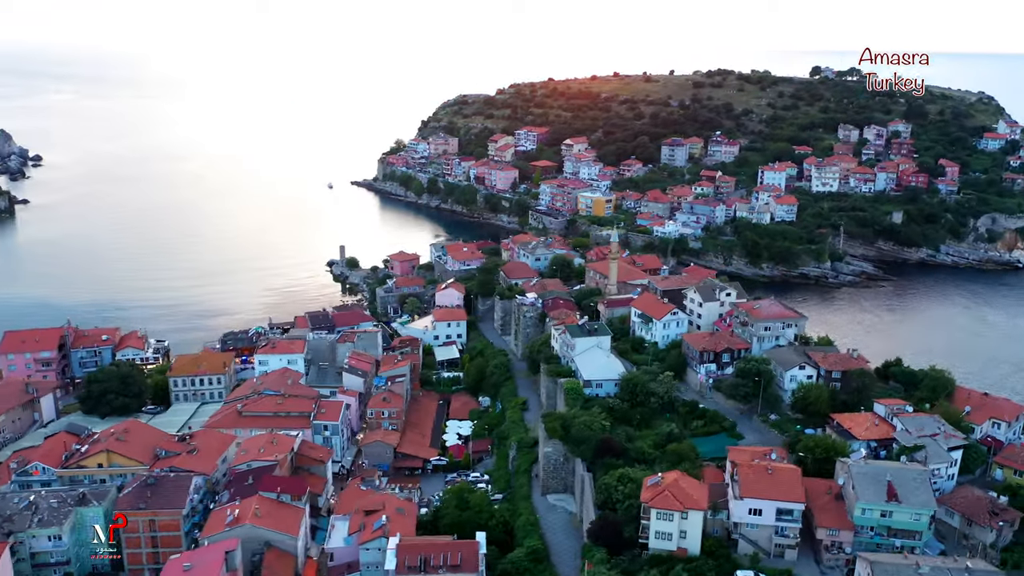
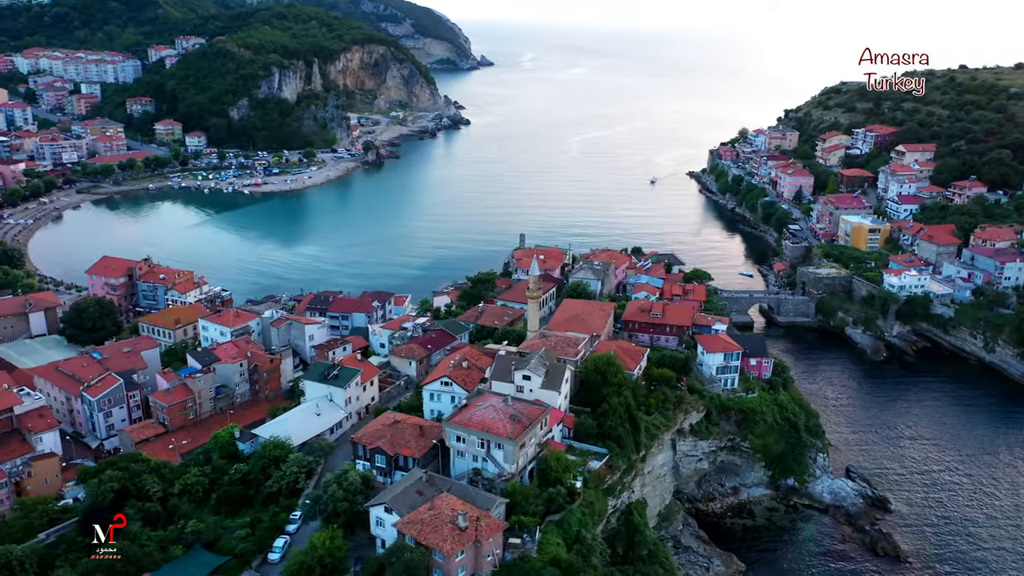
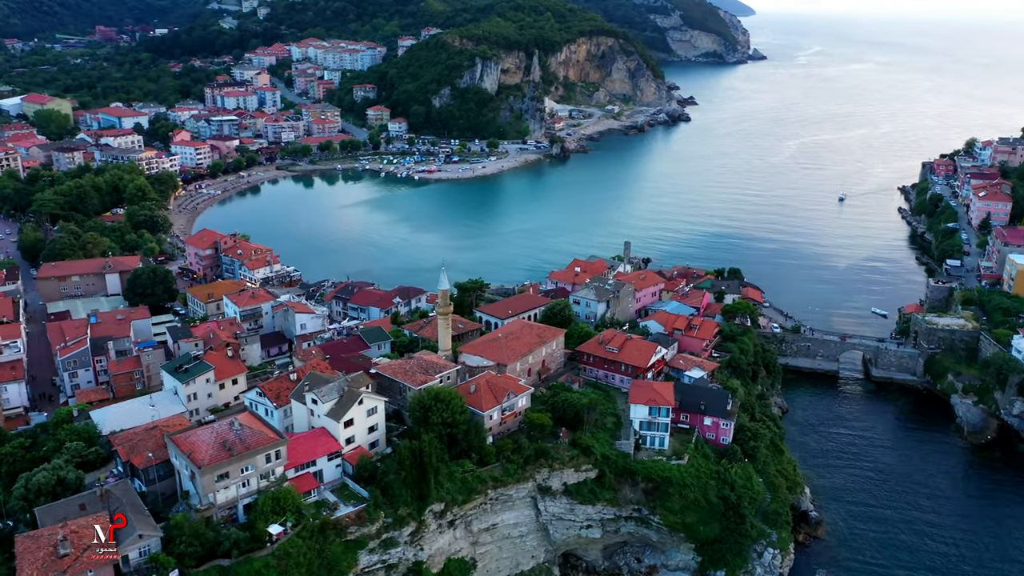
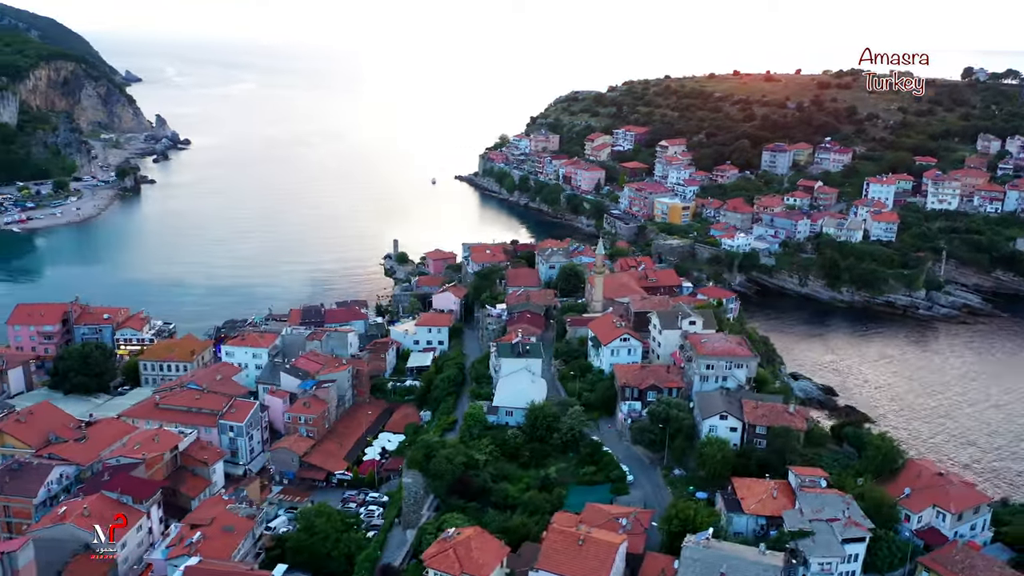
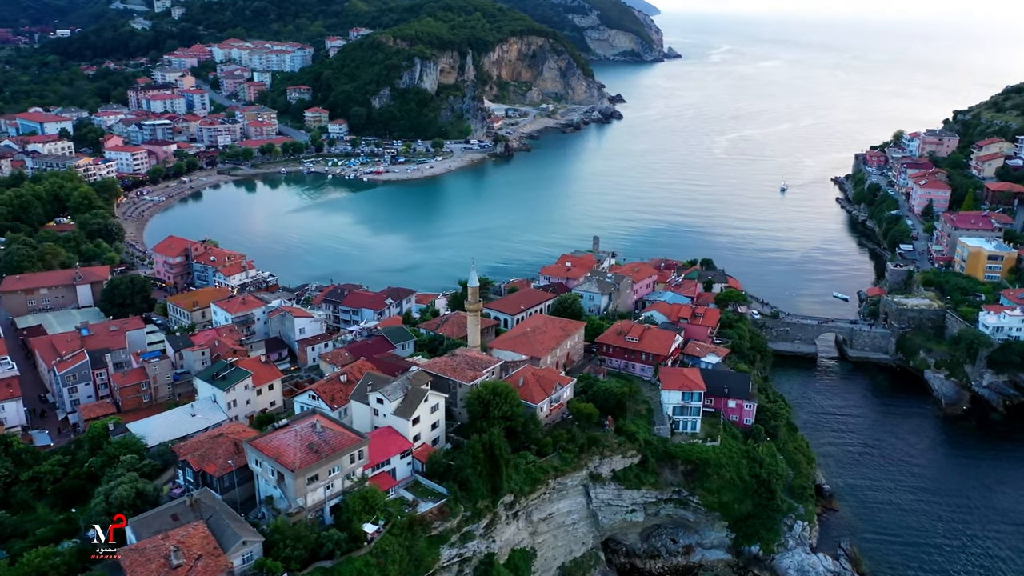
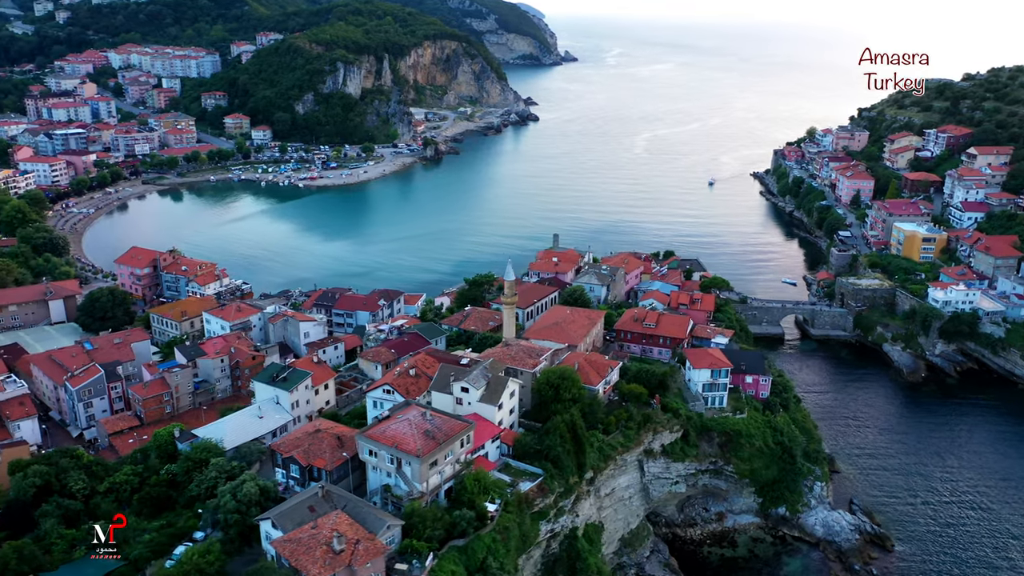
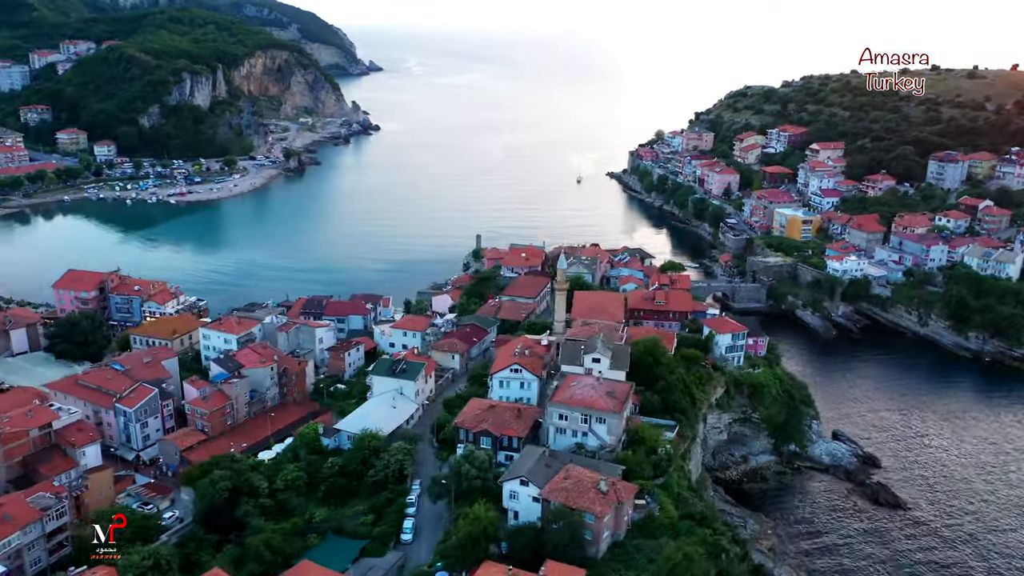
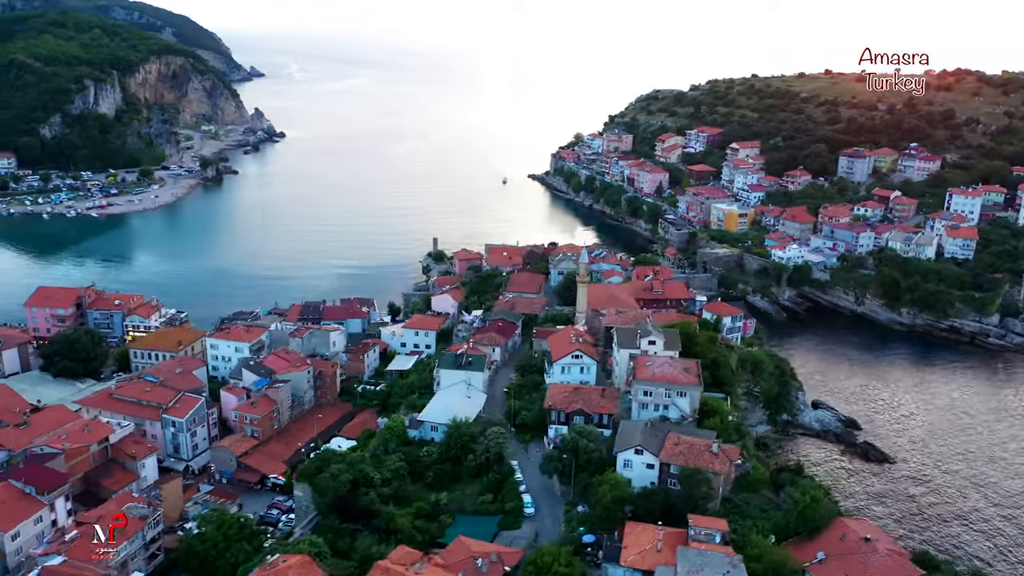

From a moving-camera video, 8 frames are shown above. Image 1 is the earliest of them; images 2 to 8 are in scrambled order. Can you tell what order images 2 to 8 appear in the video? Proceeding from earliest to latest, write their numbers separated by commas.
4, 8, 7, 2, 6, 5, 3
